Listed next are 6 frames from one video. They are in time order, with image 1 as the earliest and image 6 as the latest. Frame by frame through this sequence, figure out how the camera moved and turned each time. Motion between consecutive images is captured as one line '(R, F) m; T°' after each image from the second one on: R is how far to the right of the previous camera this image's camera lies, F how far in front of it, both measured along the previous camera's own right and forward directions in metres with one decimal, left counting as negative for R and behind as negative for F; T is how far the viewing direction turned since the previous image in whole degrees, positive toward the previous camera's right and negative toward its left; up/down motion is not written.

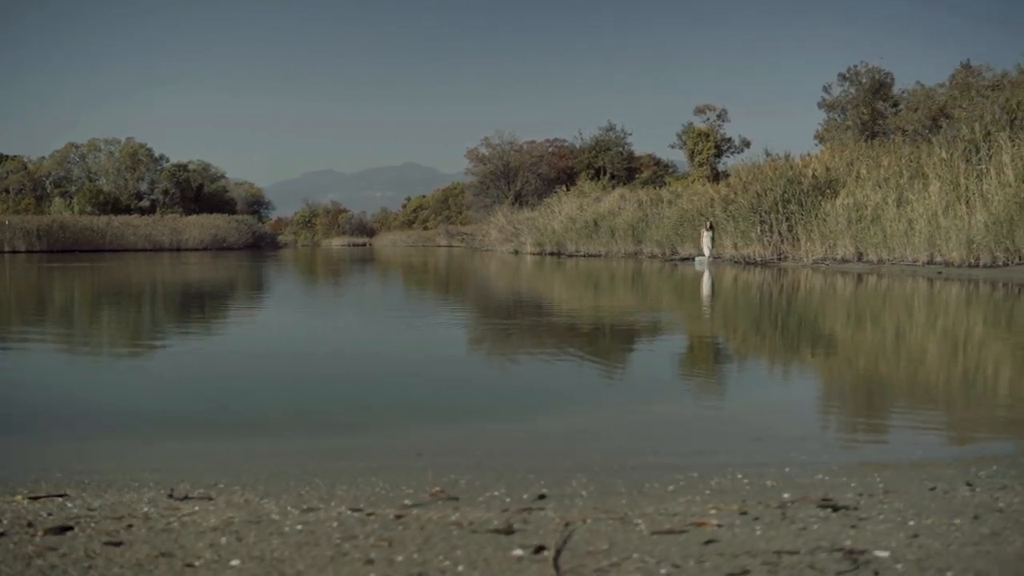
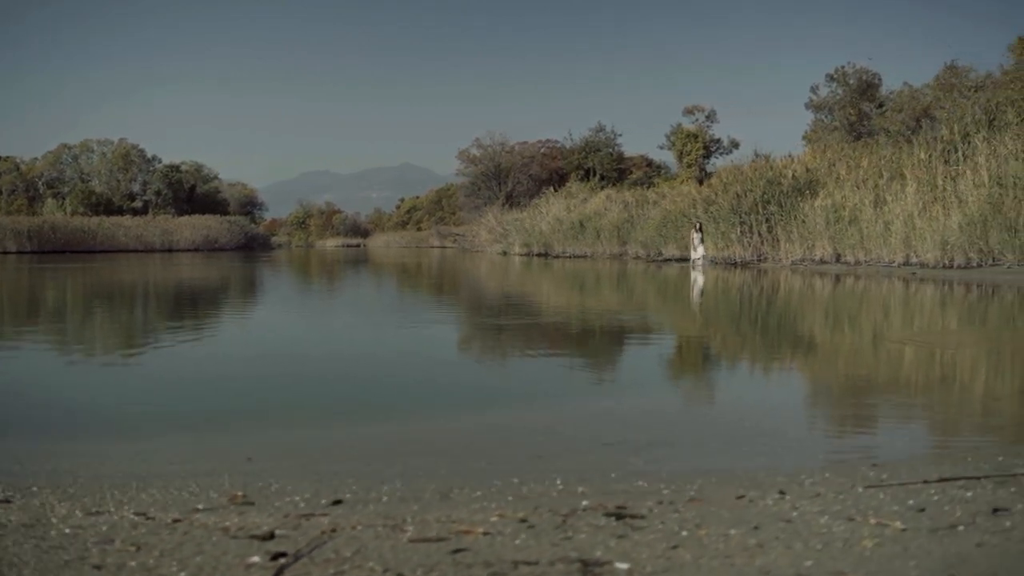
(+0.3, +0.1) m; 0°
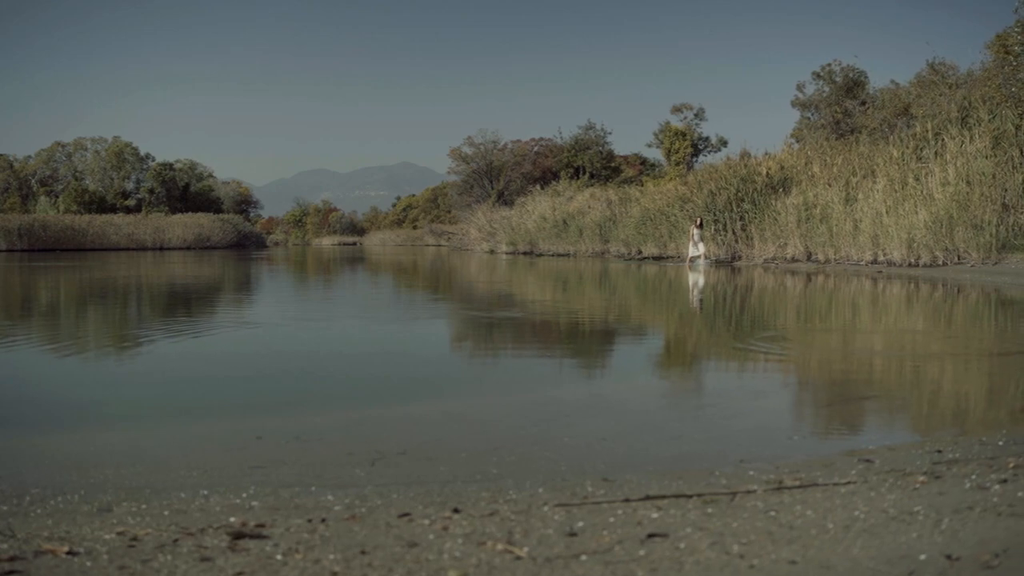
(+0.5, +0.1) m; 0°
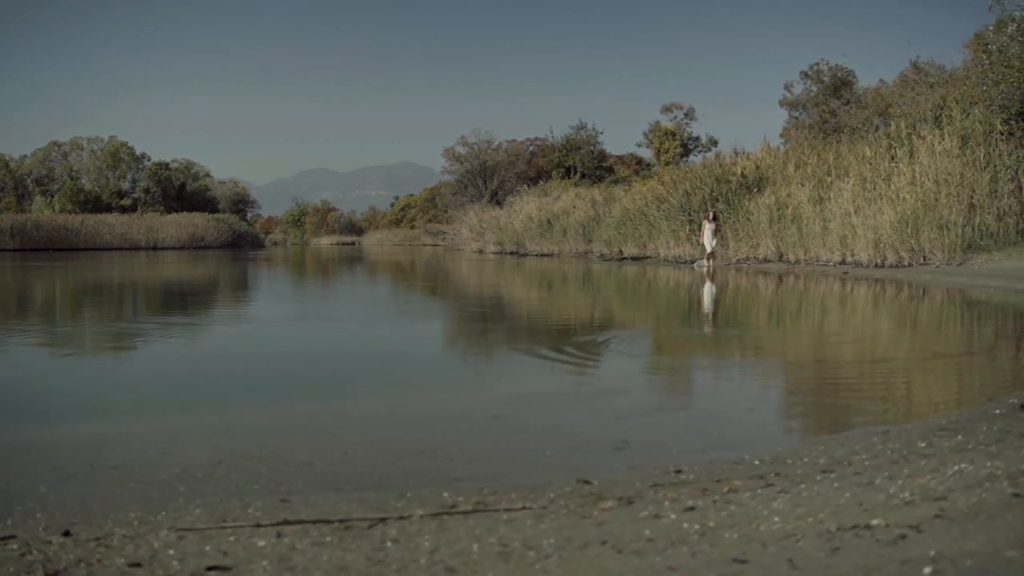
(+0.5, +0.1) m; 0°
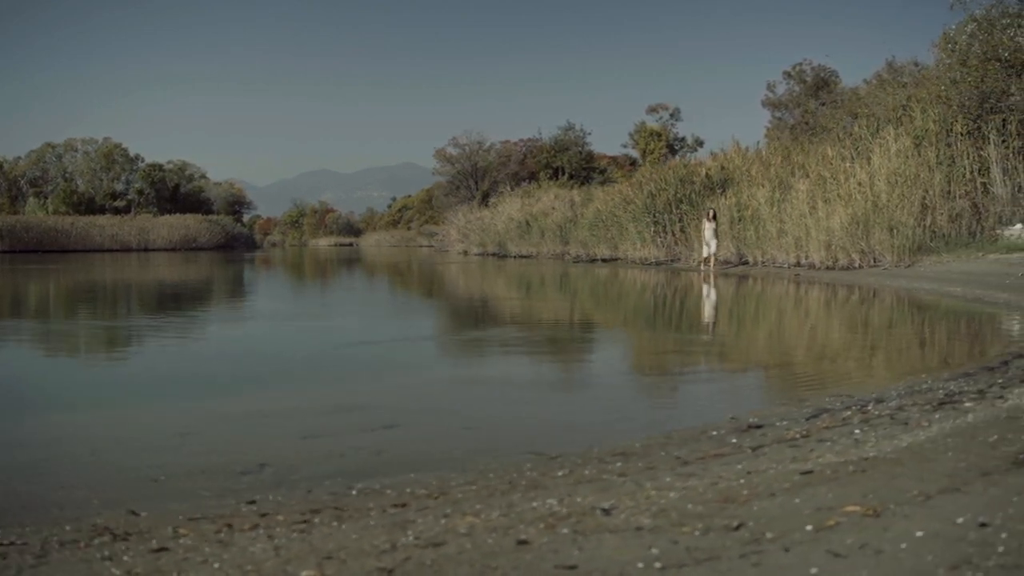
(+0.7, +0.1) m; 0°
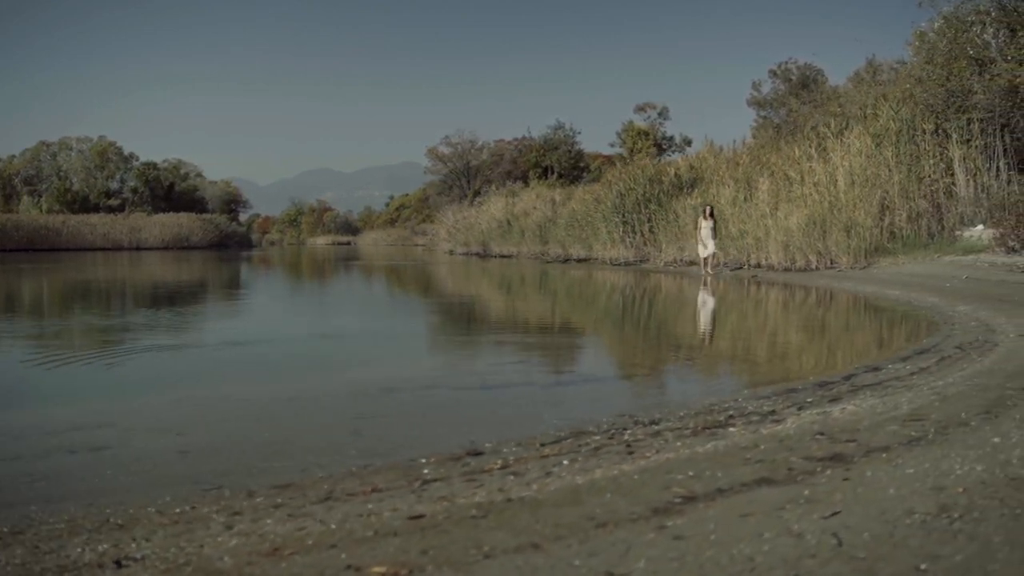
(+0.6, +0.2) m; 0°
